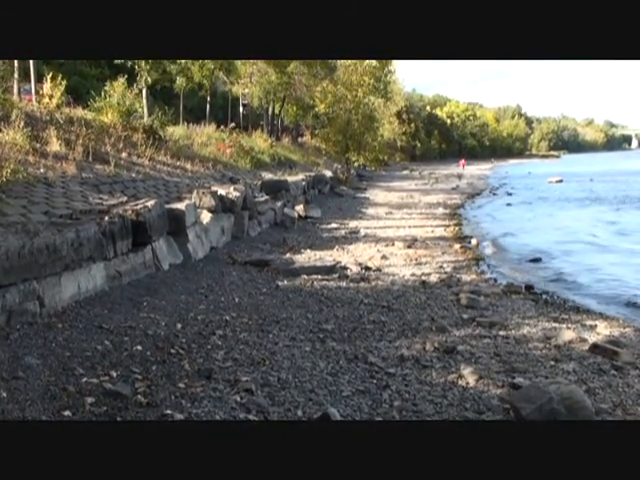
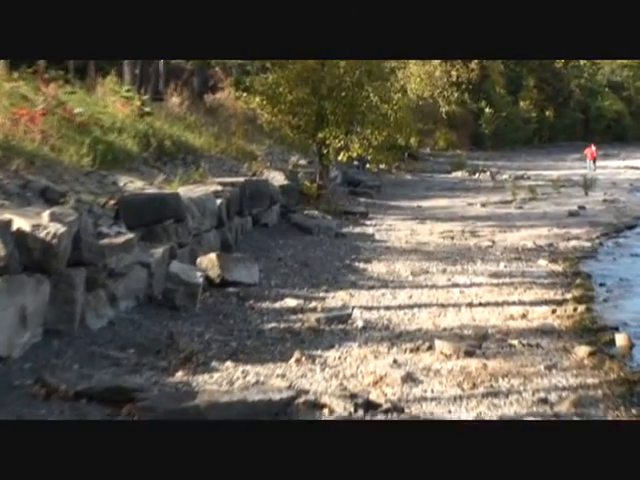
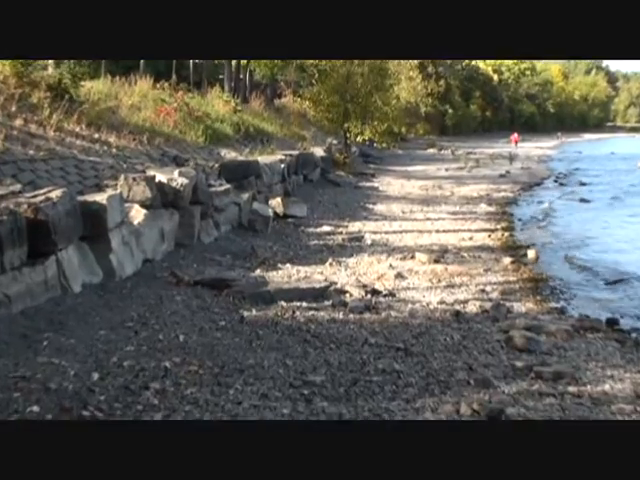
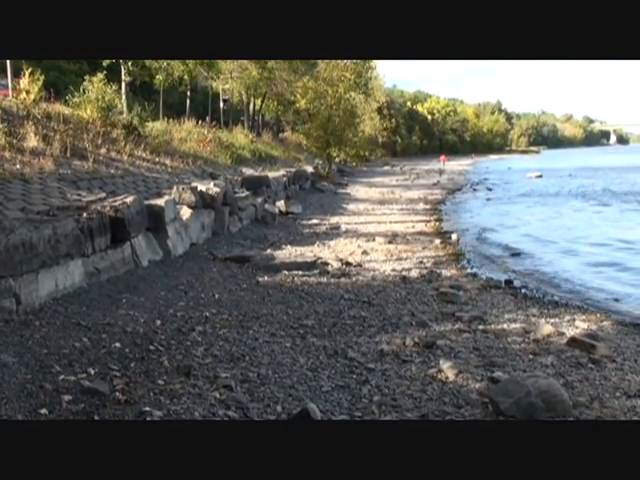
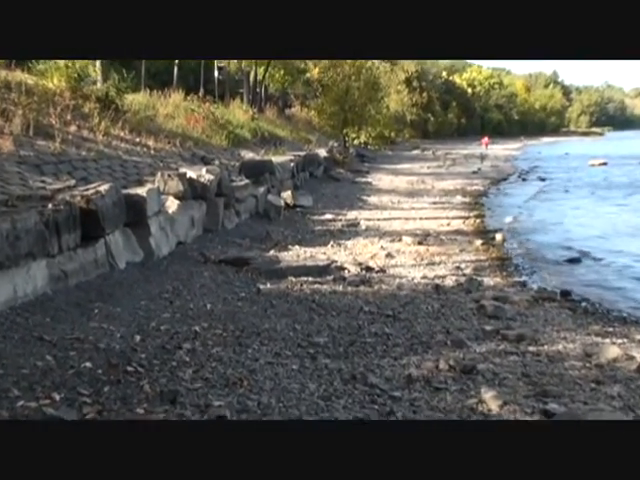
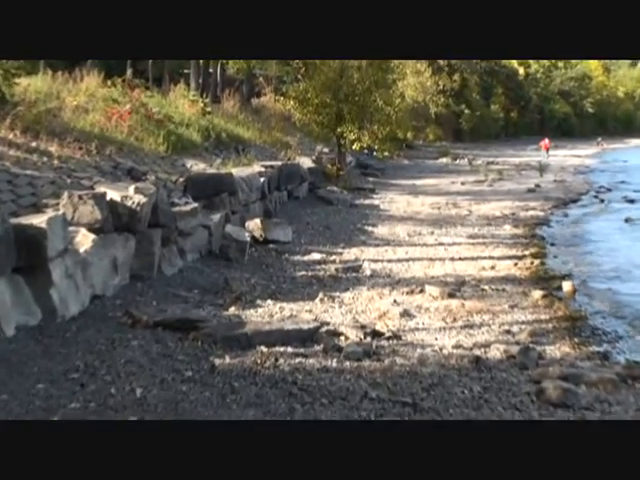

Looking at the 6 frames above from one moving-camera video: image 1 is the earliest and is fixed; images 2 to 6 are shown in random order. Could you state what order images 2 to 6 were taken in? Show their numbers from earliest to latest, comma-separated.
4, 5, 3, 6, 2
